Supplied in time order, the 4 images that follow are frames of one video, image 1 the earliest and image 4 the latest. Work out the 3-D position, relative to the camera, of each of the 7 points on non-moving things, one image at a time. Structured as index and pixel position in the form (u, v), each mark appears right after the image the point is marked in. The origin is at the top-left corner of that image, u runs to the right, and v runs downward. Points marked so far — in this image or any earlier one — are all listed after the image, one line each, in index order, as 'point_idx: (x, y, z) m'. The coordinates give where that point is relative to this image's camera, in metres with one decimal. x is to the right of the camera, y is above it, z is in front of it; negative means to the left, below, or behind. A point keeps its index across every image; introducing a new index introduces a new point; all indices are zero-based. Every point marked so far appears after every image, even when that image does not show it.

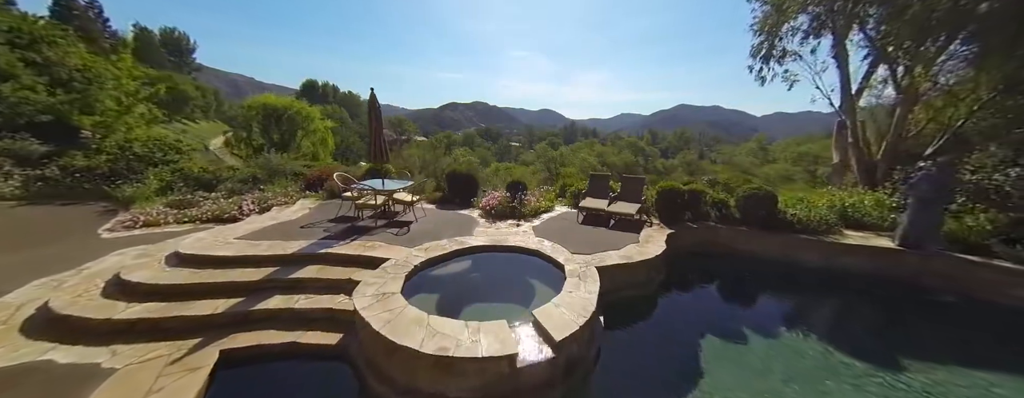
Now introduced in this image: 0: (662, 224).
0: (+3.6, -0.6, +6.3) m
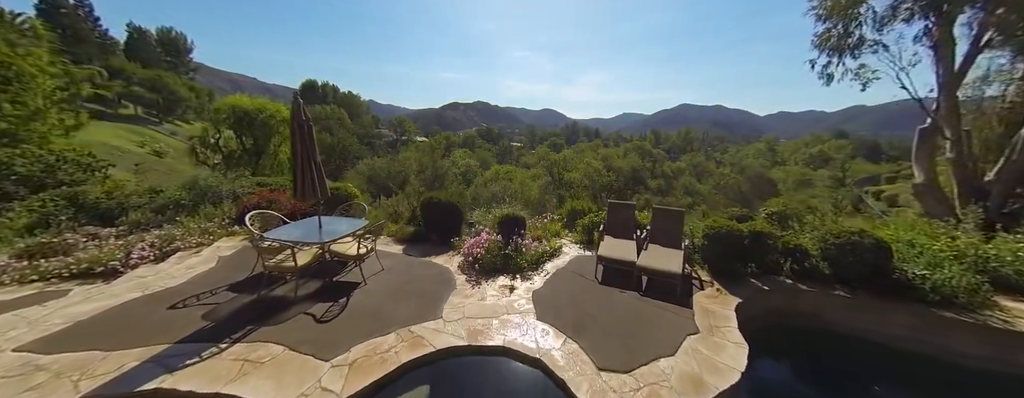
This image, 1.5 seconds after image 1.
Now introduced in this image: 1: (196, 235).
0: (+3.4, -1.4, +4.5) m
1: (-6.4, -0.7, +5.5) m
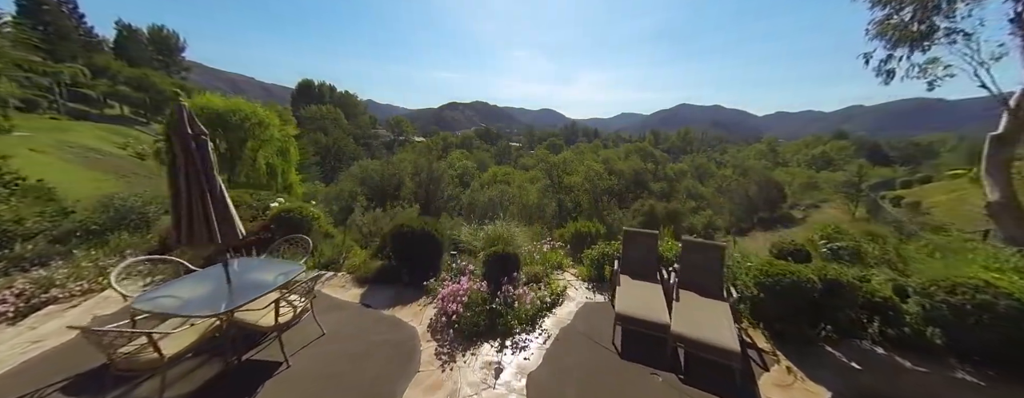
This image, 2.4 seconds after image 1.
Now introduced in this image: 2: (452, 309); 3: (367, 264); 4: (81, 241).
0: (+3.3, -1.9, +3.2) m
1: (-6.6, -1.2, +4.3) m
2: (-0.8, -1.4, +3.6) m
3: (-2.7, -1.1, +5.0) m
4: (-8.1, -0.7, +5.2) m
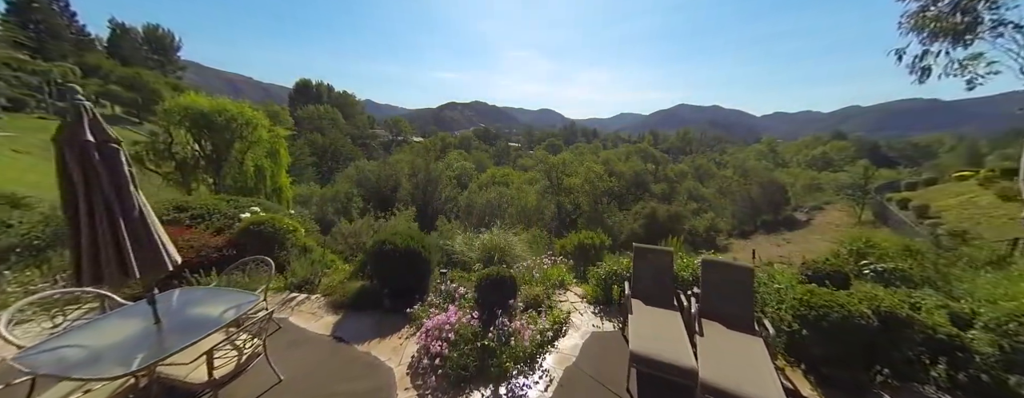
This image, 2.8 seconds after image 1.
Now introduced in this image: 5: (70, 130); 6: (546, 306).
0: (+3.2, -2.1, +2.7) m
1: (-6.7, -1.4, +3.7) m
2: (-0.8, -1.6, +3.1) m
3: (-2.8, -1.3, +4.5) m
4: (-8.2, -0.9, +4.6) m
5: (-3.3, +0.6, +2.2) m
6: (+0.5, -1.4, +4.1) m
